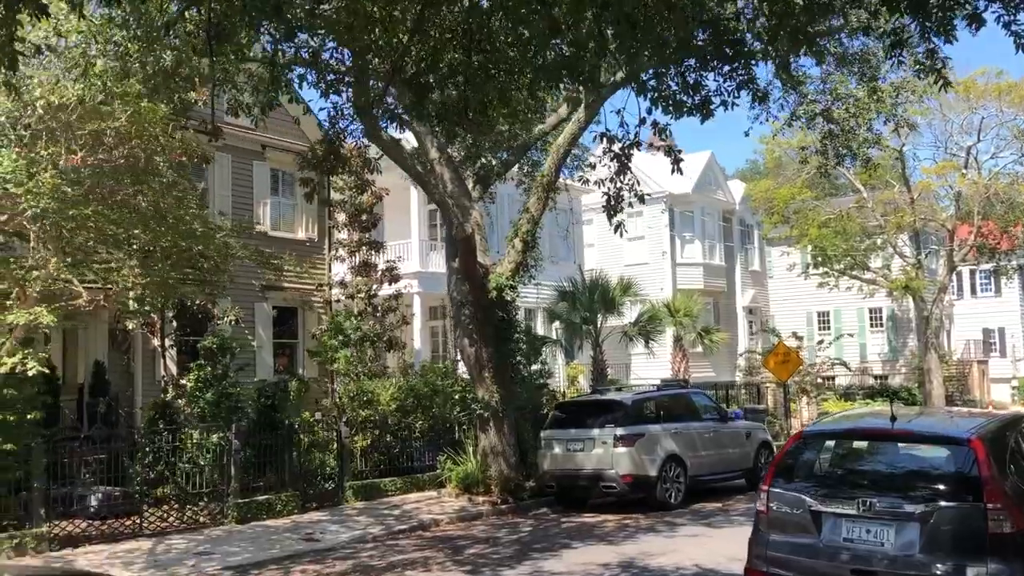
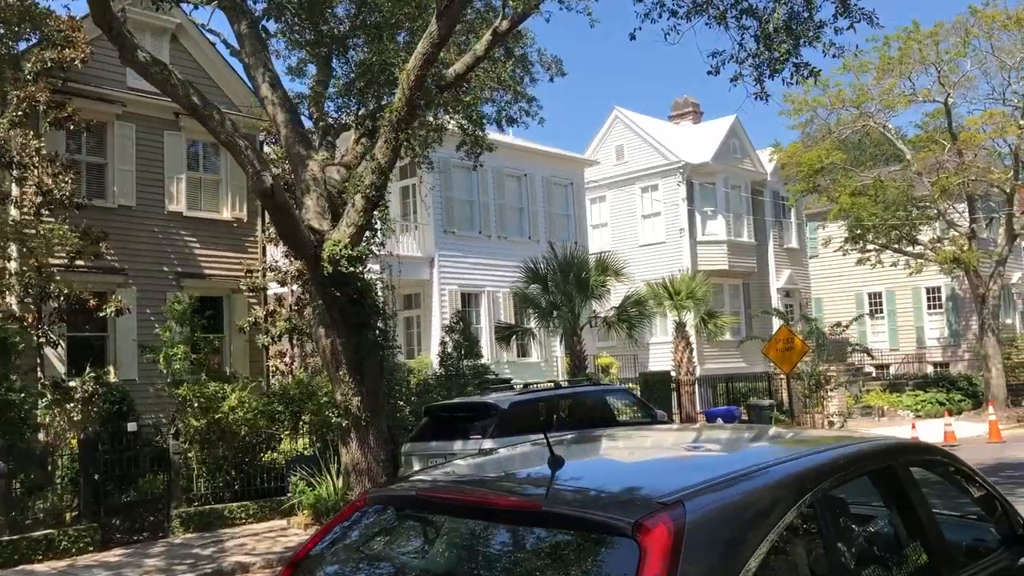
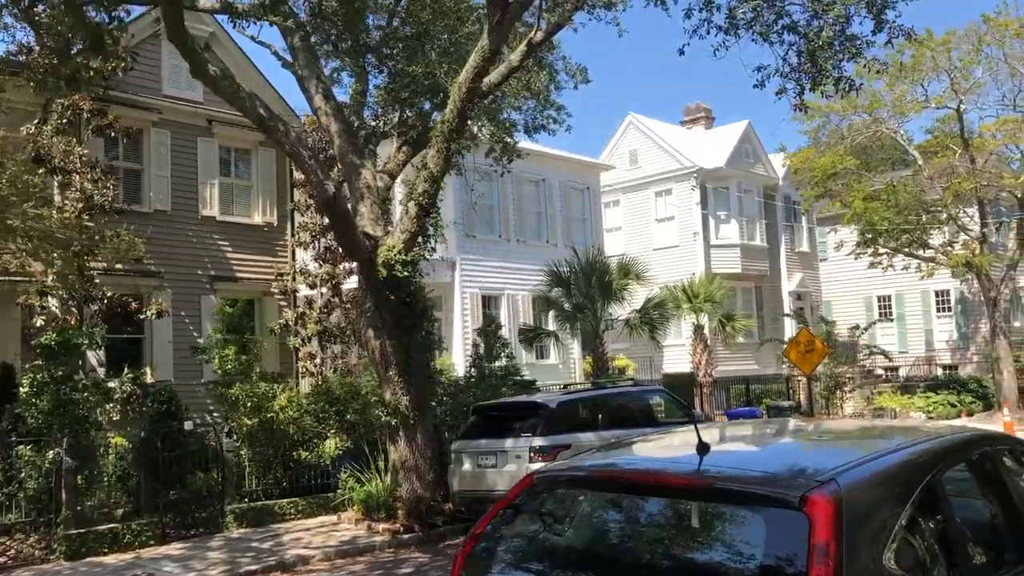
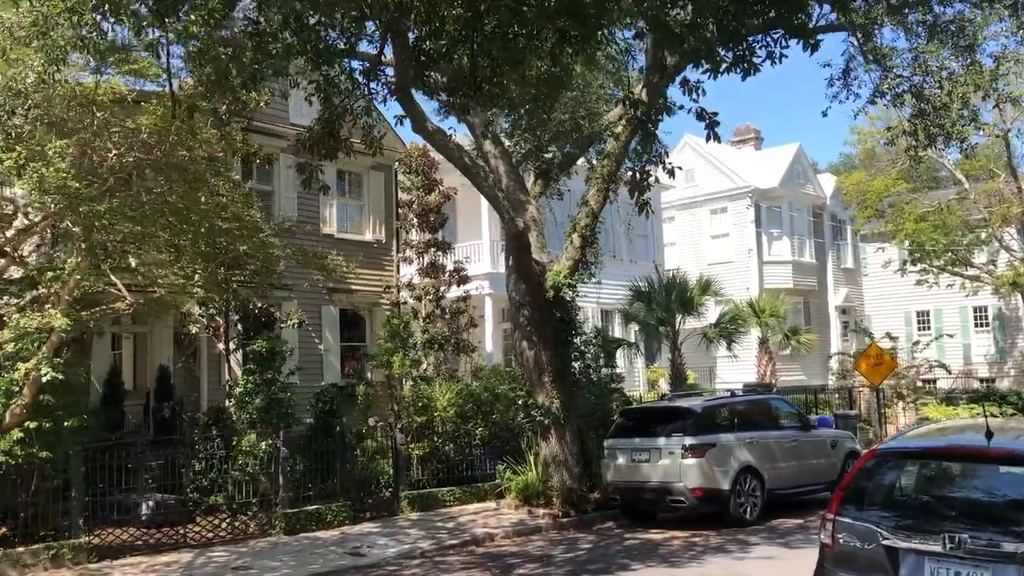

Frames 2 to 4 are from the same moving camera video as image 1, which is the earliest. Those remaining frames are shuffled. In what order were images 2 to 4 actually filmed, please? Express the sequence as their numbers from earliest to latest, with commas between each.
4, 3, 2
